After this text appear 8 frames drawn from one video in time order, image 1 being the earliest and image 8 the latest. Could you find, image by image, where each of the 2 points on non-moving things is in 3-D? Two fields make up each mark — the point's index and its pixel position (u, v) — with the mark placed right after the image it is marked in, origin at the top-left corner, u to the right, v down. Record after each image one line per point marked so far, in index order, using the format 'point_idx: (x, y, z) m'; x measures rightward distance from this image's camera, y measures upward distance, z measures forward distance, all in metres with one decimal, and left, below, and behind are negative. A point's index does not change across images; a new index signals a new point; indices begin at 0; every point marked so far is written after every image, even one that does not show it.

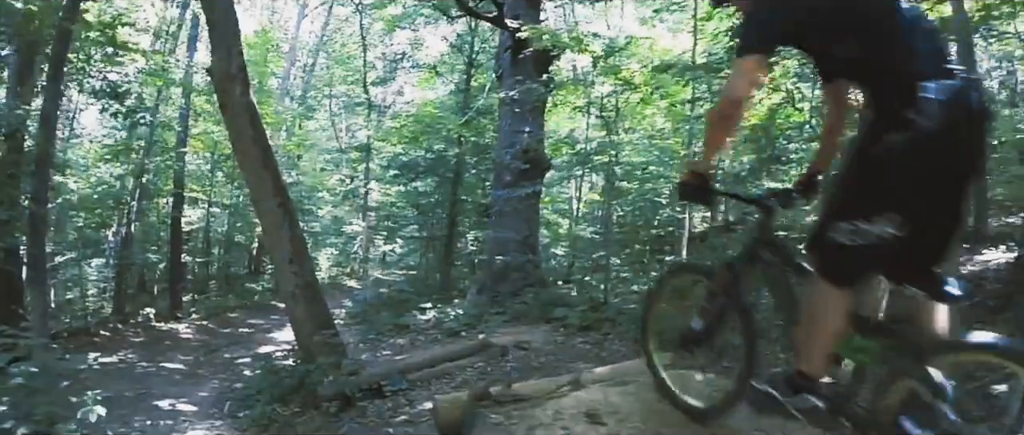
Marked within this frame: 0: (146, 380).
0: (-3.7, -1.6, +7.7) m
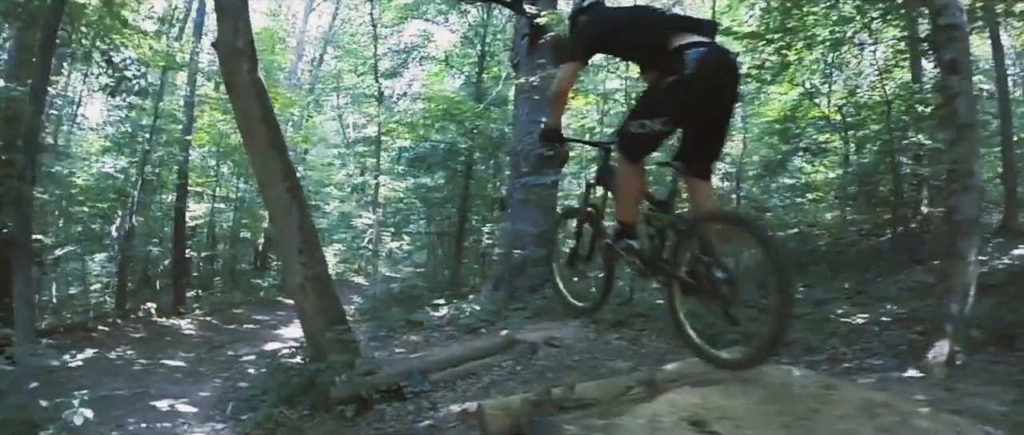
0: (-3.5, -1.5, +7.3) m
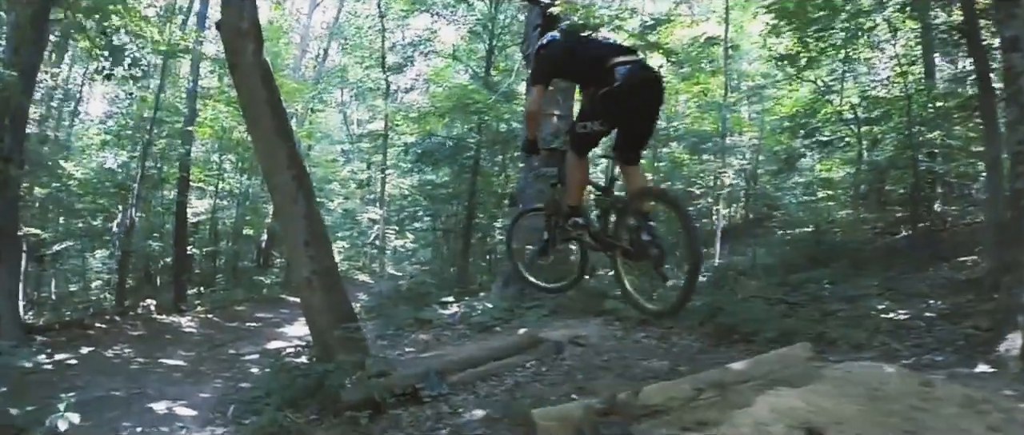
0: (-3.4, -1.5, +6.9) m
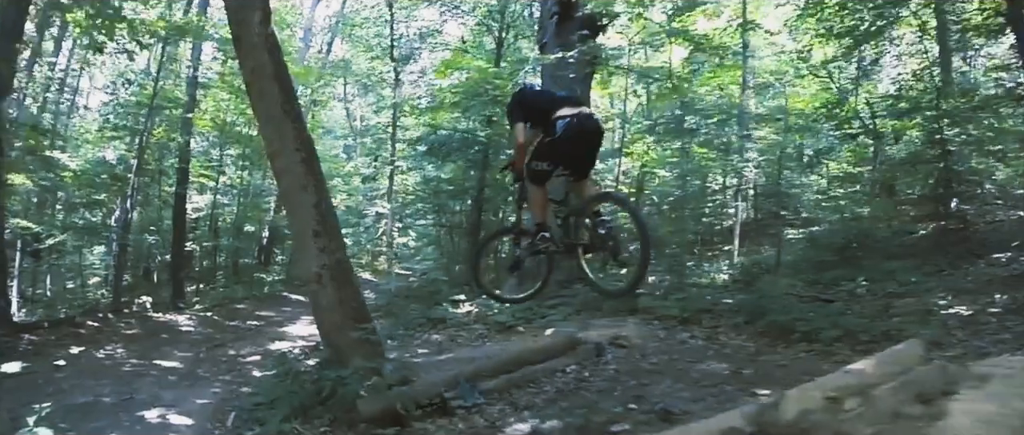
0: (-3.2, -1.4, +6.4) m
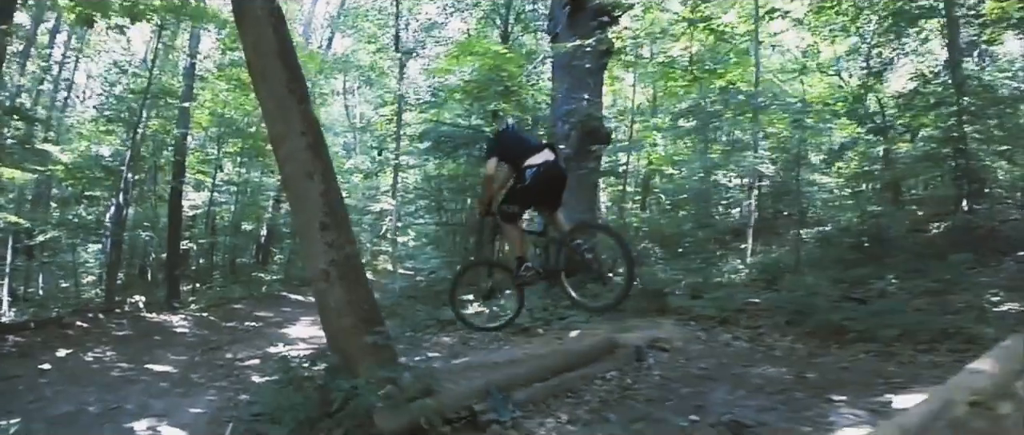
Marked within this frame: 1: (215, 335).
0: (-3.0, -1.3, +6.0) m
1: (-3.6, -1.4, +9.5) m
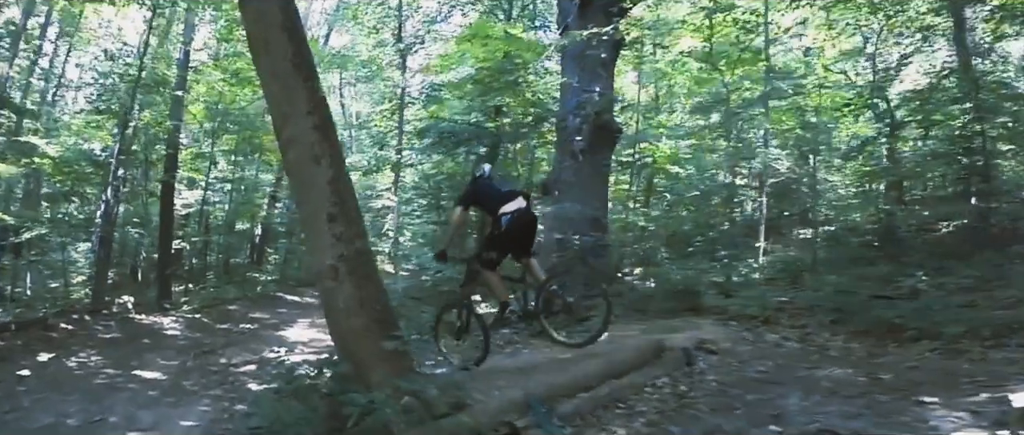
0: (-2.9, -1.3, +5.5) m
1: (-3.5, -1.4, +9.0) m
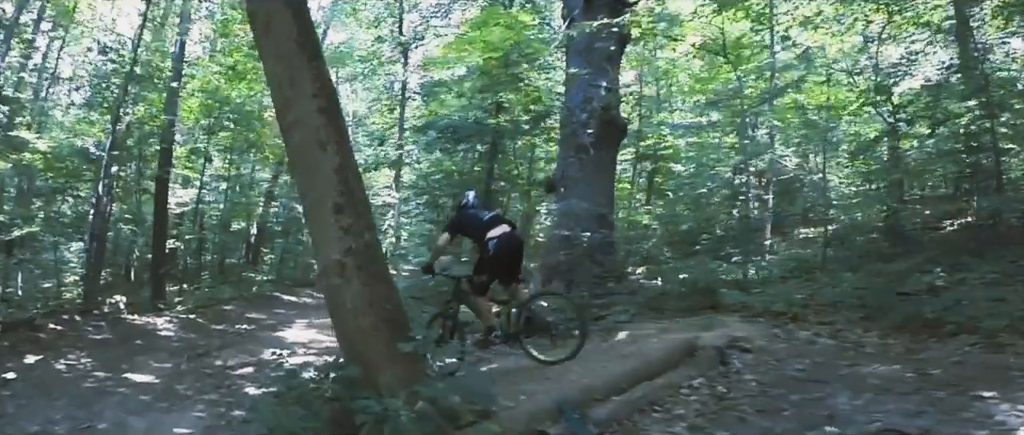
0: (-2.8, -1.2, +5.2) m
1: (-3.5, -1.4, +8.7) m
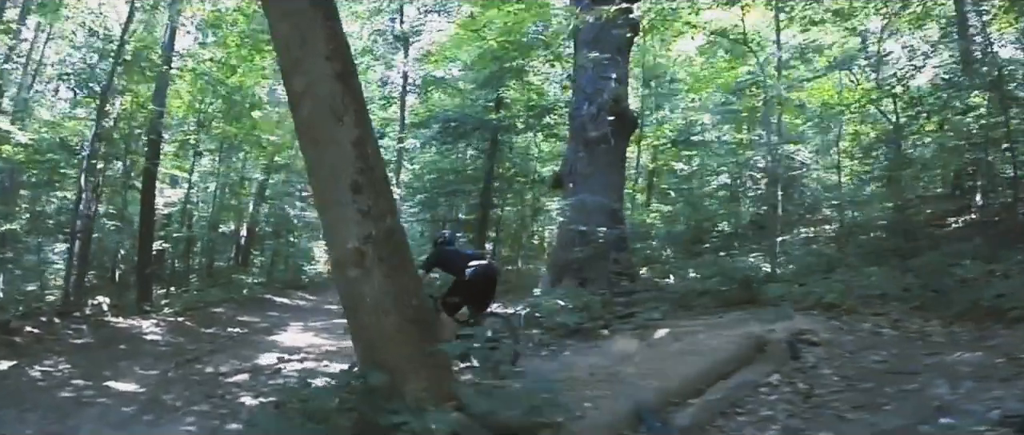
0: (-2.7, -1.2, +4.7) m
1: (-3.4, -1.3, +8.2) m
